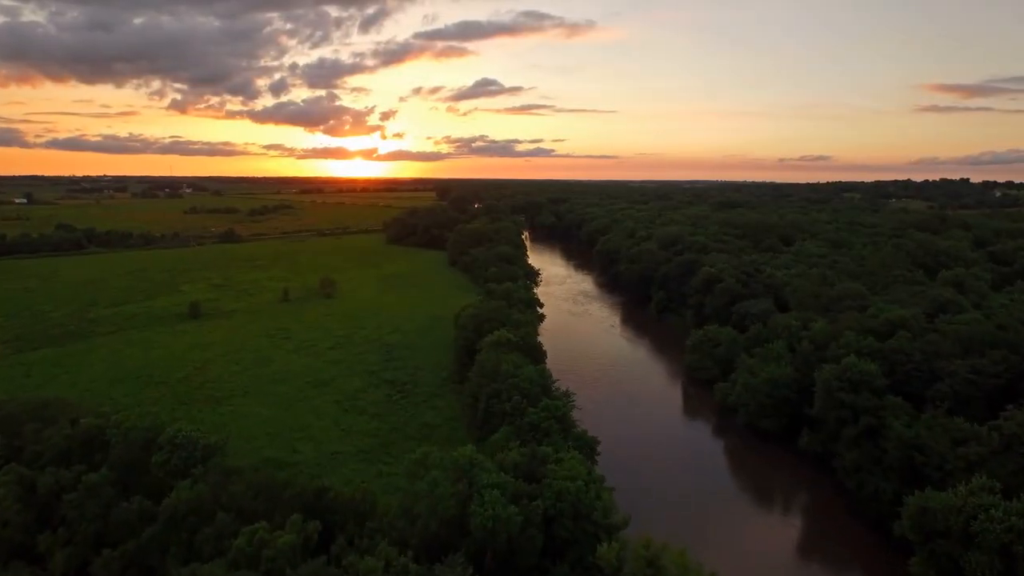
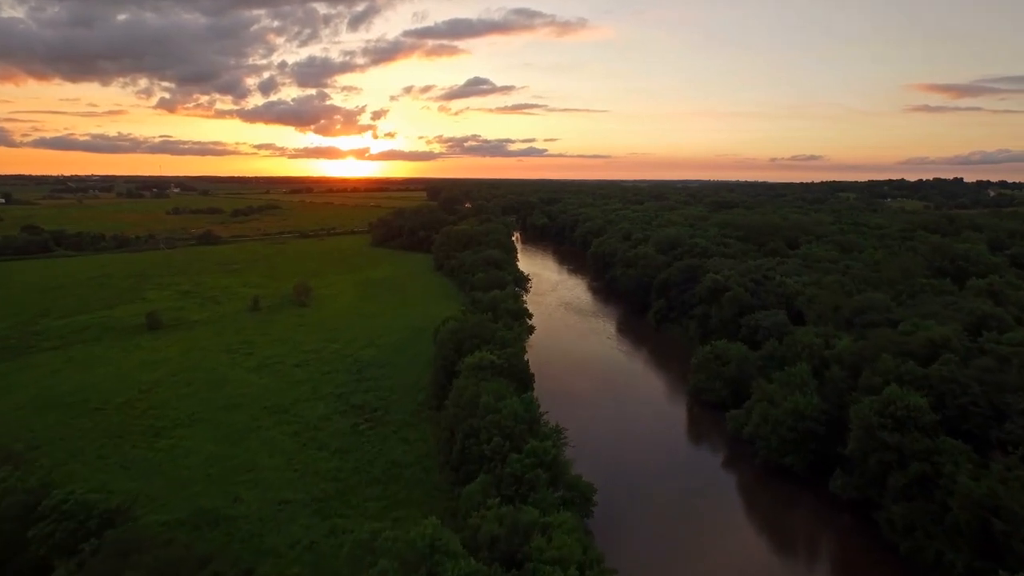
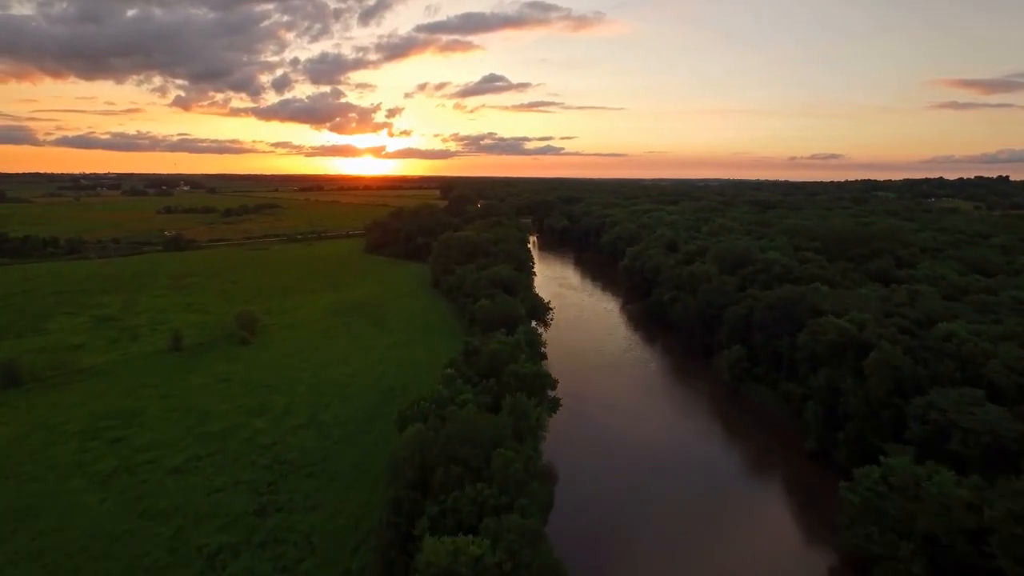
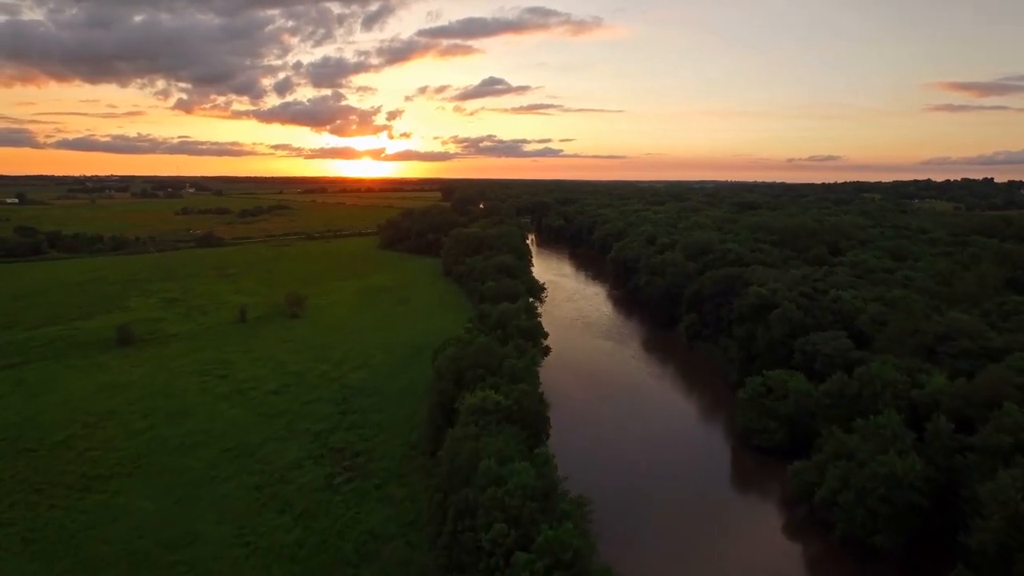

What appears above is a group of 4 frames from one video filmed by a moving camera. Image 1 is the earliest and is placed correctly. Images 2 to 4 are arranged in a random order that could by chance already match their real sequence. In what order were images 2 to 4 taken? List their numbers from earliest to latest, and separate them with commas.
2, 4, 3
